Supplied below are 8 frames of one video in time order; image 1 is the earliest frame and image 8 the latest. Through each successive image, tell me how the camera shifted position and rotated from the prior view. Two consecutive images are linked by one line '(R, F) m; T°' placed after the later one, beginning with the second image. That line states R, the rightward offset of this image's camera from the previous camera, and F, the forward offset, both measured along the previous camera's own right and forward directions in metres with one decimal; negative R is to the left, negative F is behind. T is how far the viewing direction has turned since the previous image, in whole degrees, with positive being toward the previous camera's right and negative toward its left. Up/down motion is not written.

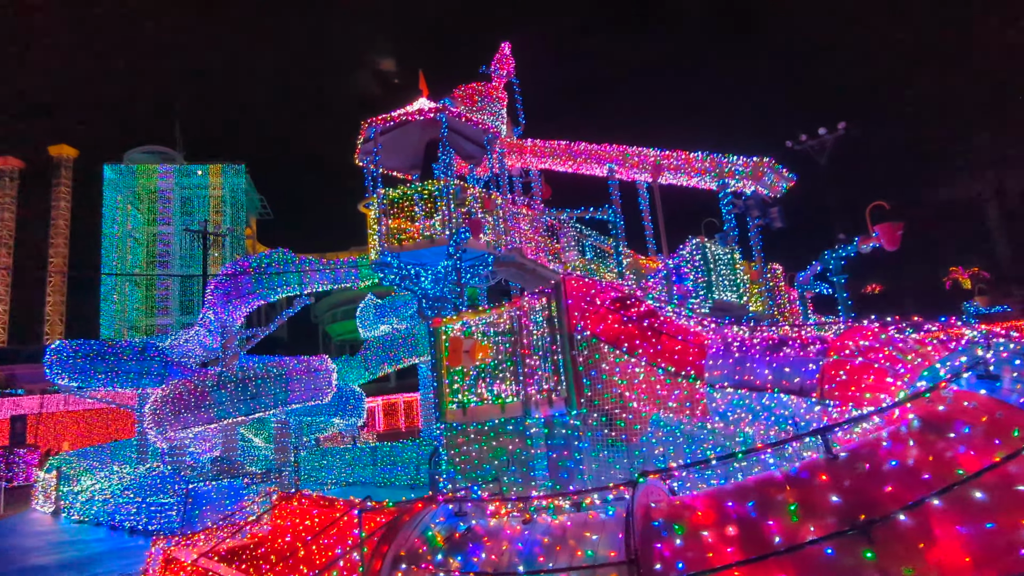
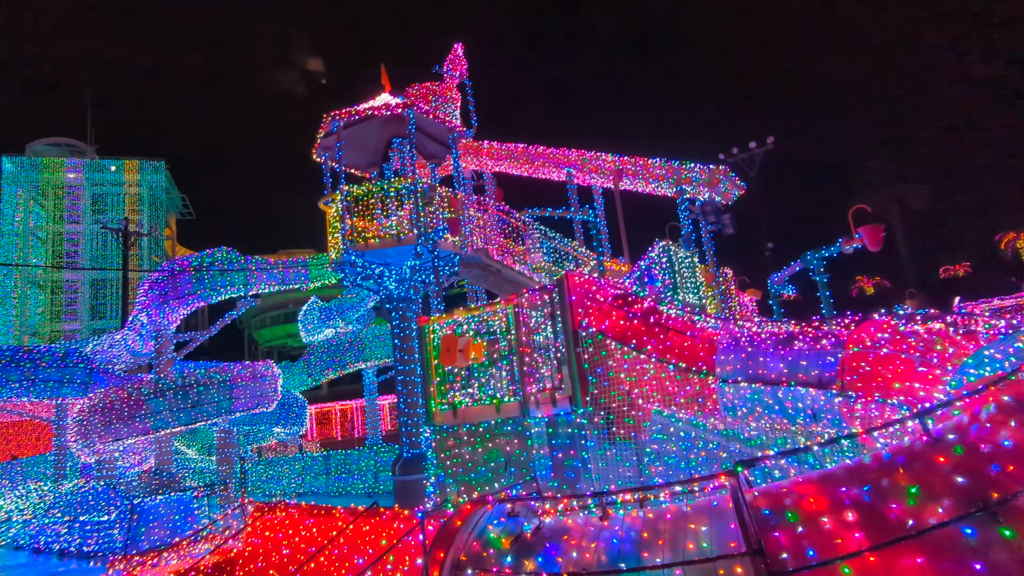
(-0.7, +0.2) m; +7°
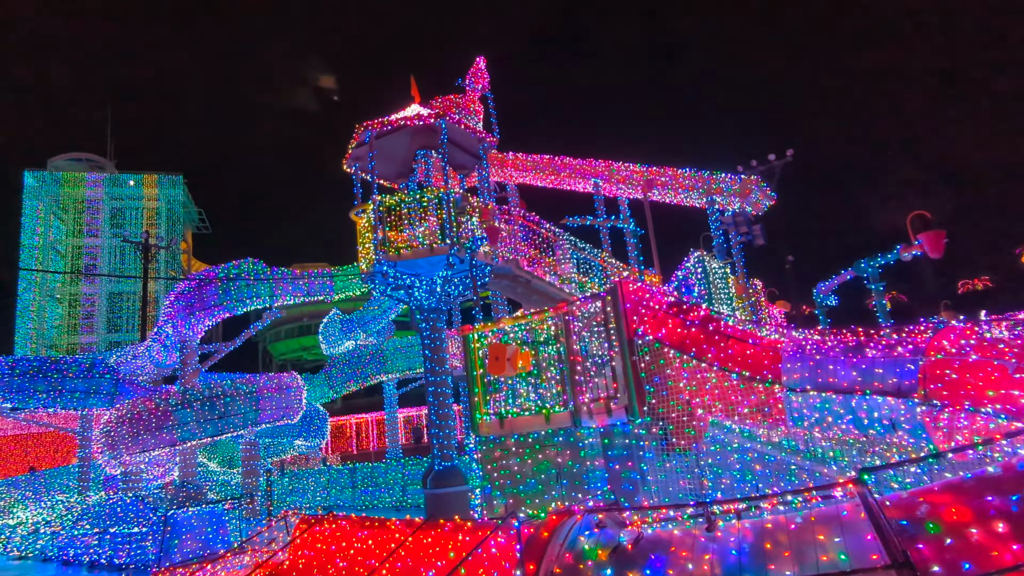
(-0.4, +0.1) m; -1°
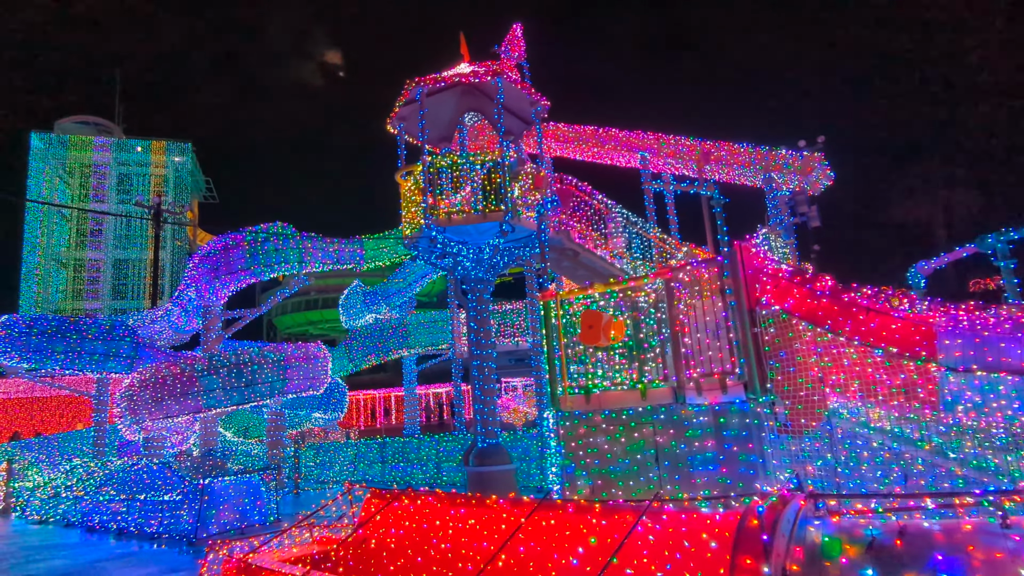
(-0.9, +0.5) m; 0°
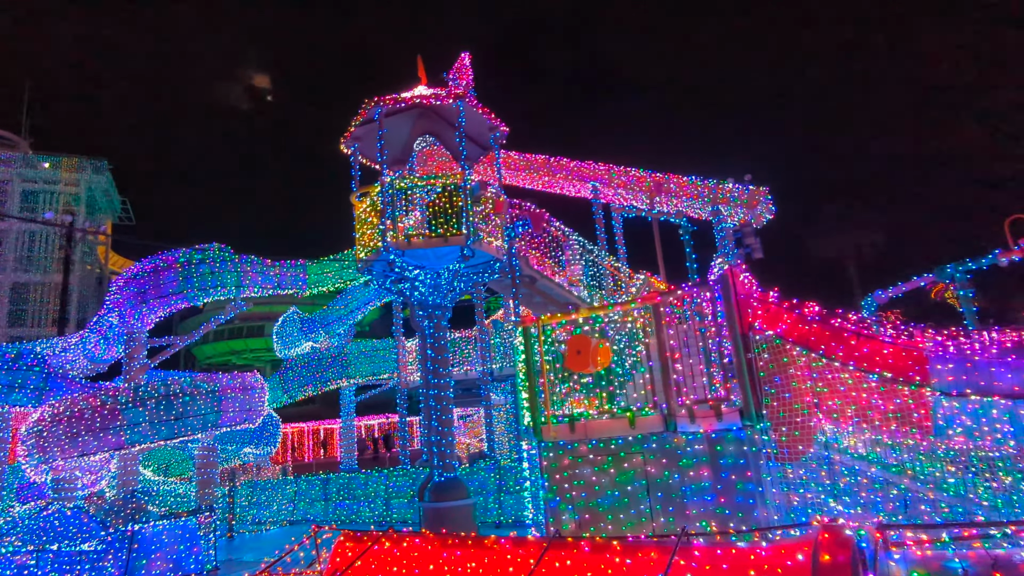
(-0.5, +0.3) m; +7°
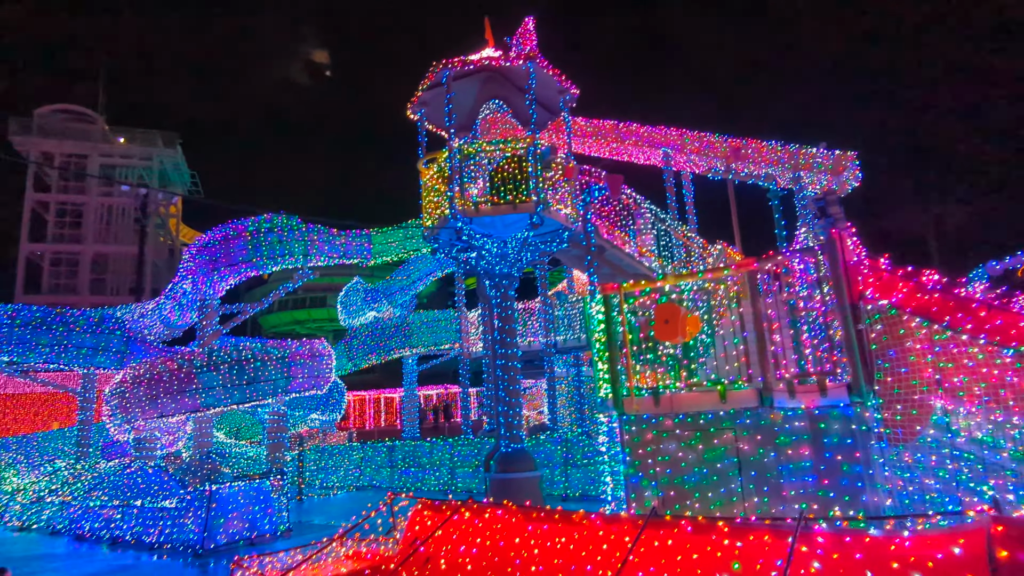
(-0.2, +0.2) m; -5°
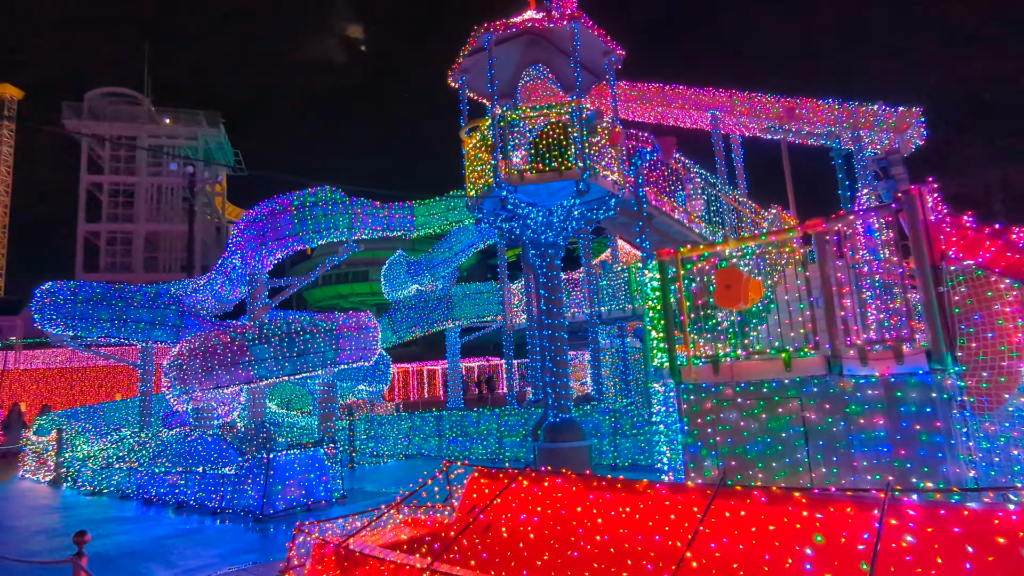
(-0.1, +0.1) m; -4°
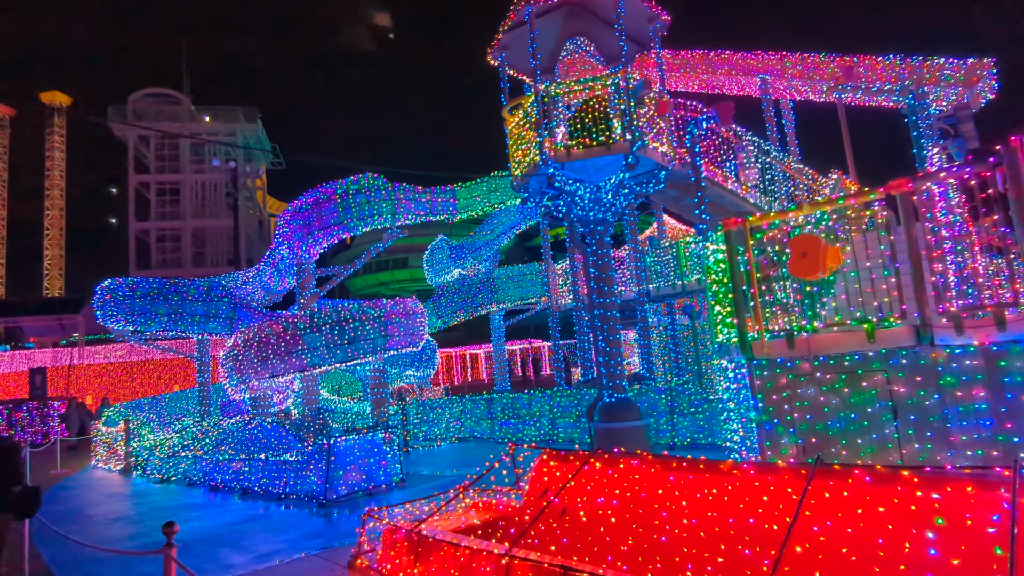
(-0.2, +0.1) m; -4°
